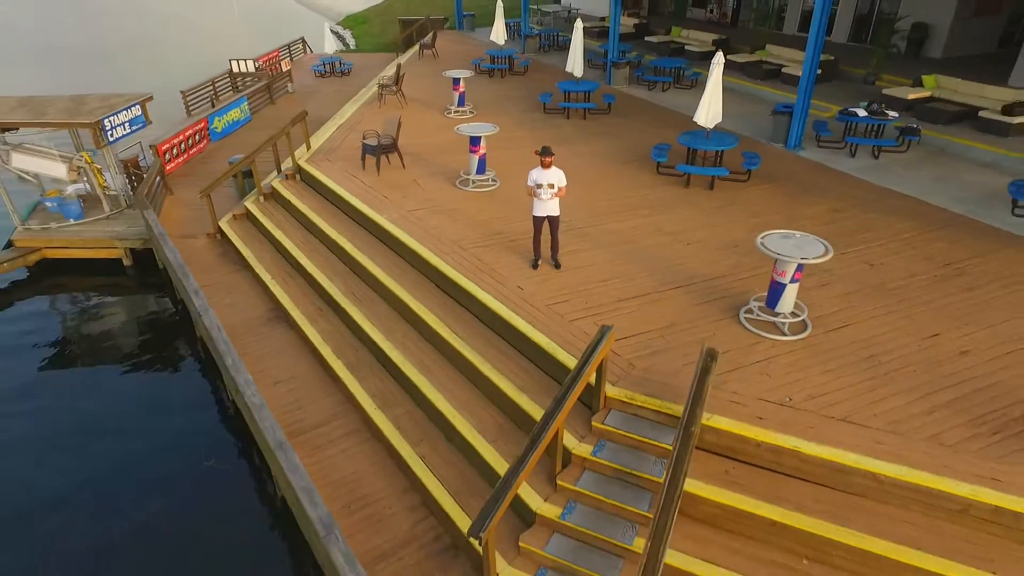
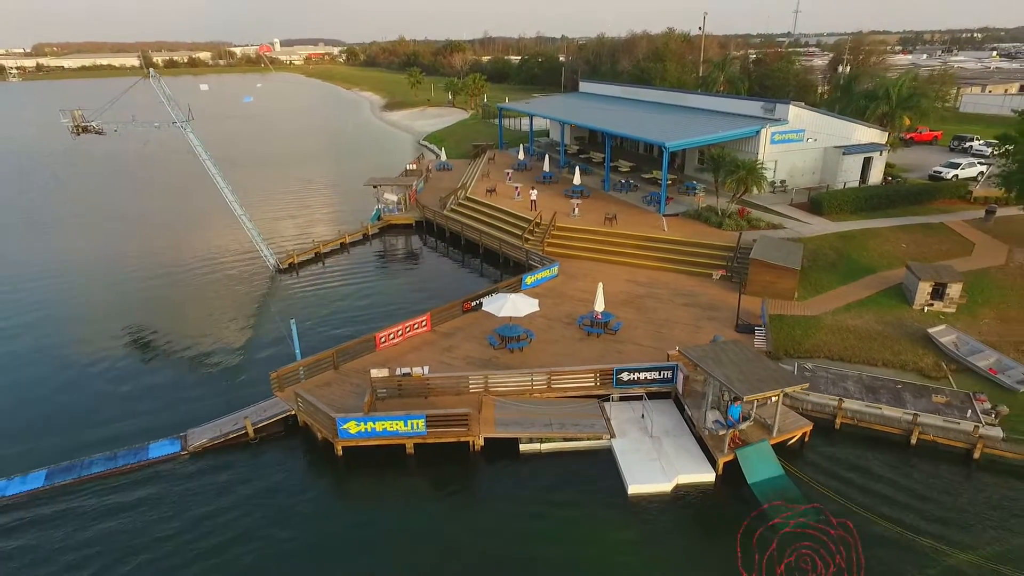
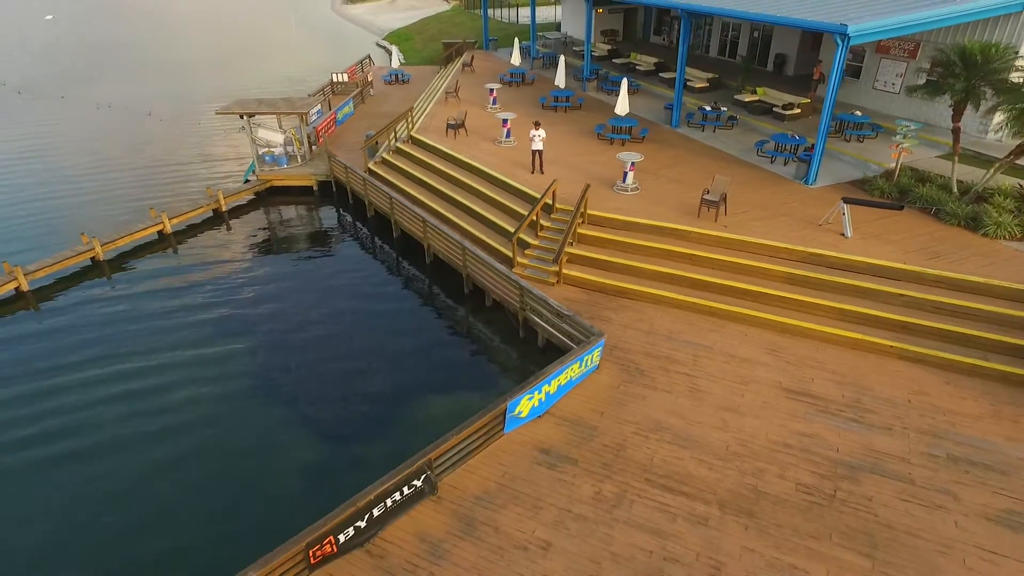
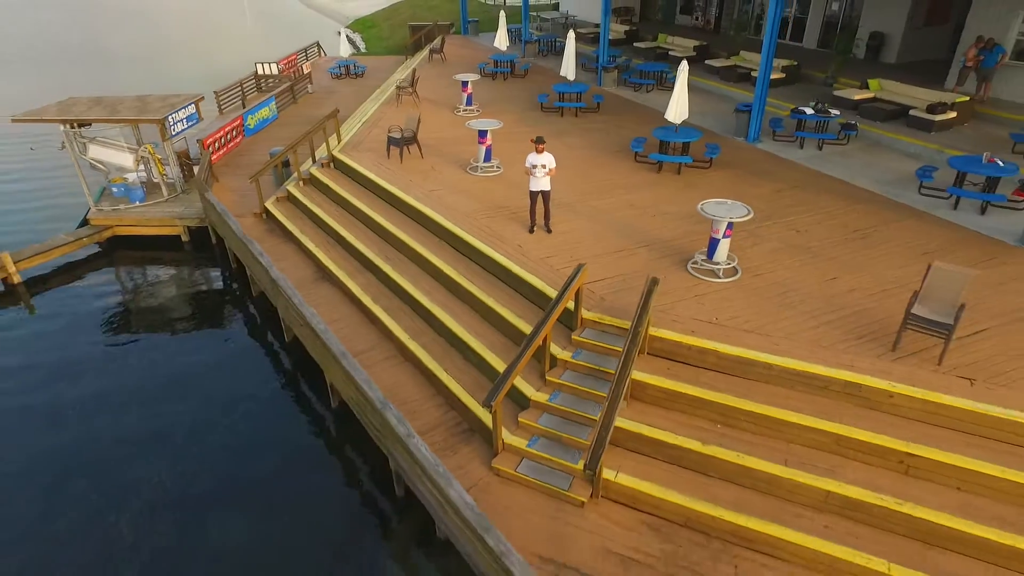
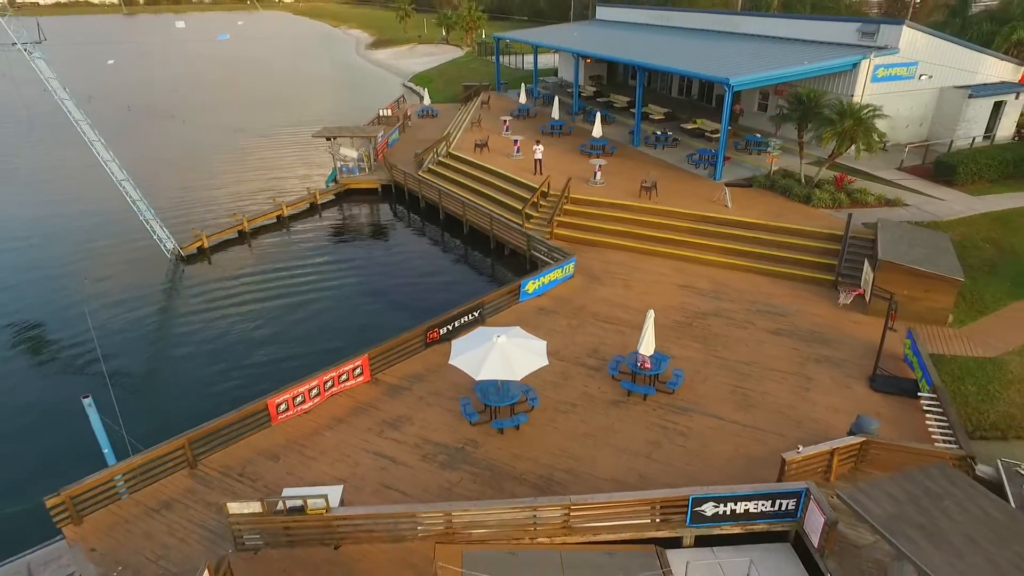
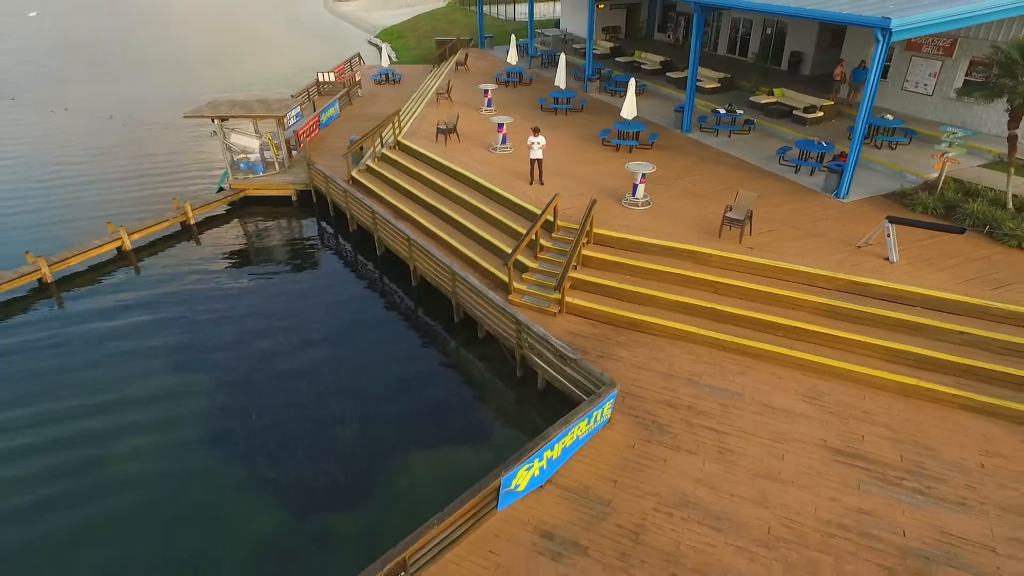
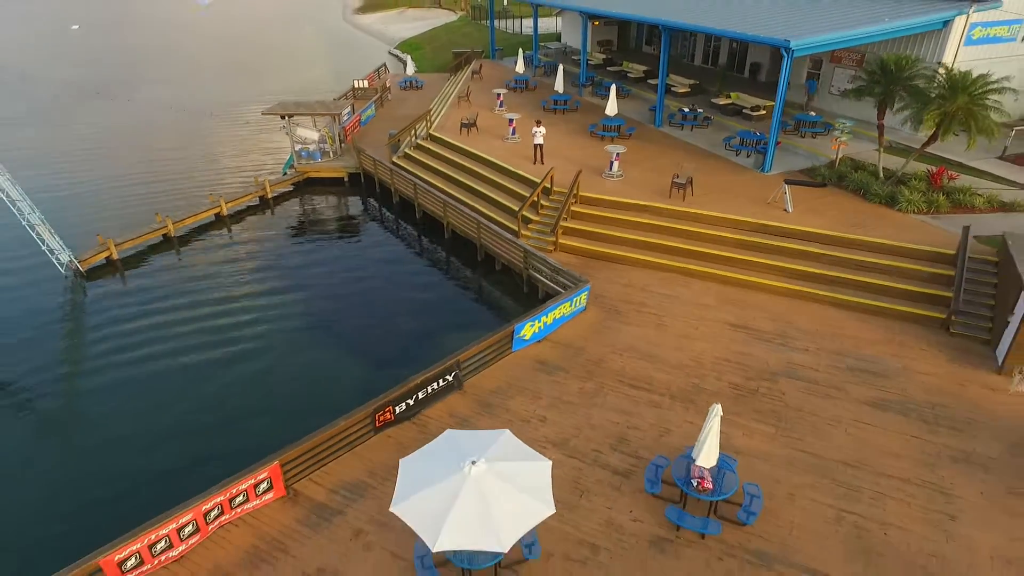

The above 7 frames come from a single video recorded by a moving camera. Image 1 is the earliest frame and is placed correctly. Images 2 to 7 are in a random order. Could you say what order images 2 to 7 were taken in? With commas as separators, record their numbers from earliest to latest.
4, 6, 3, 7, 5, 2
